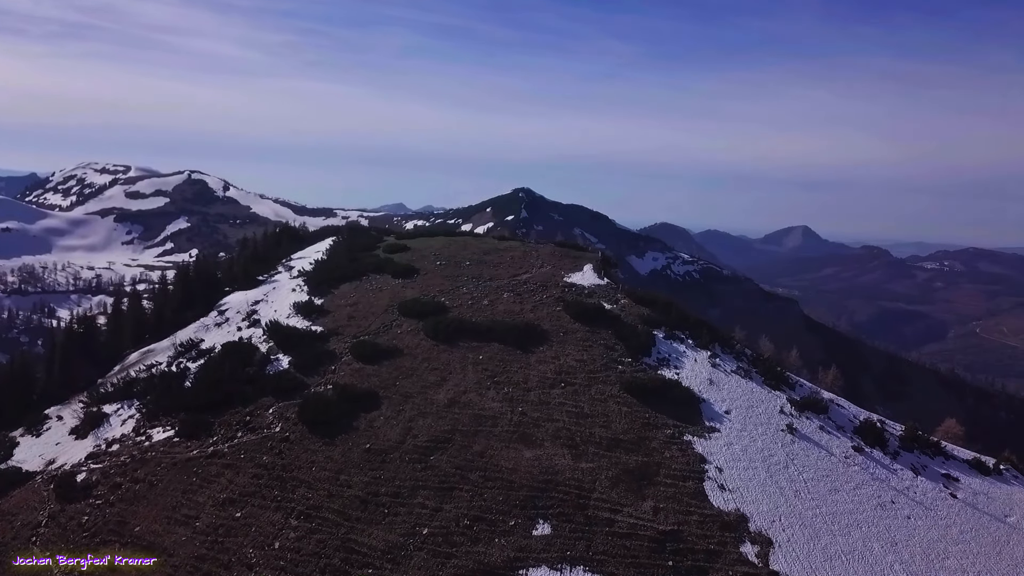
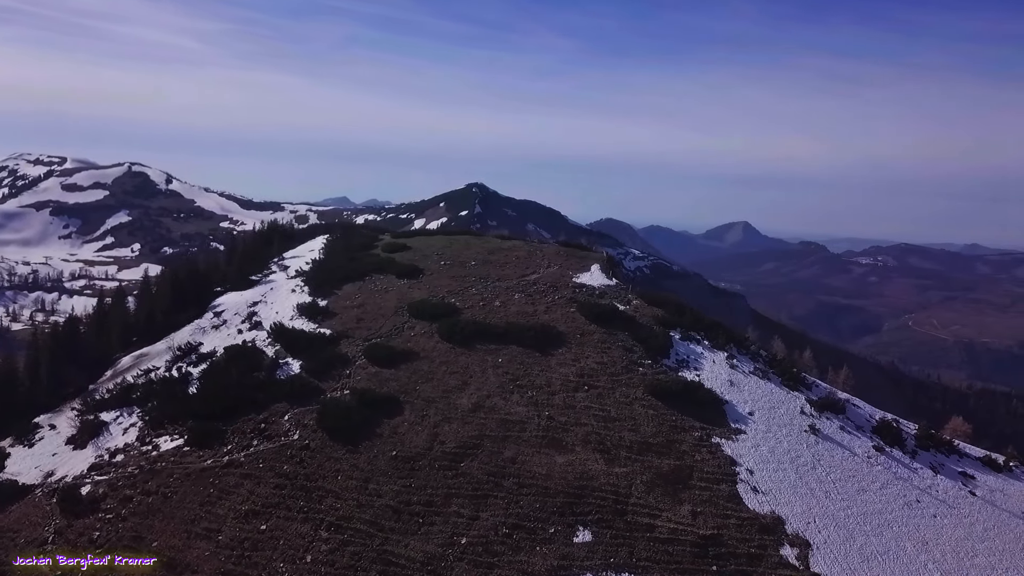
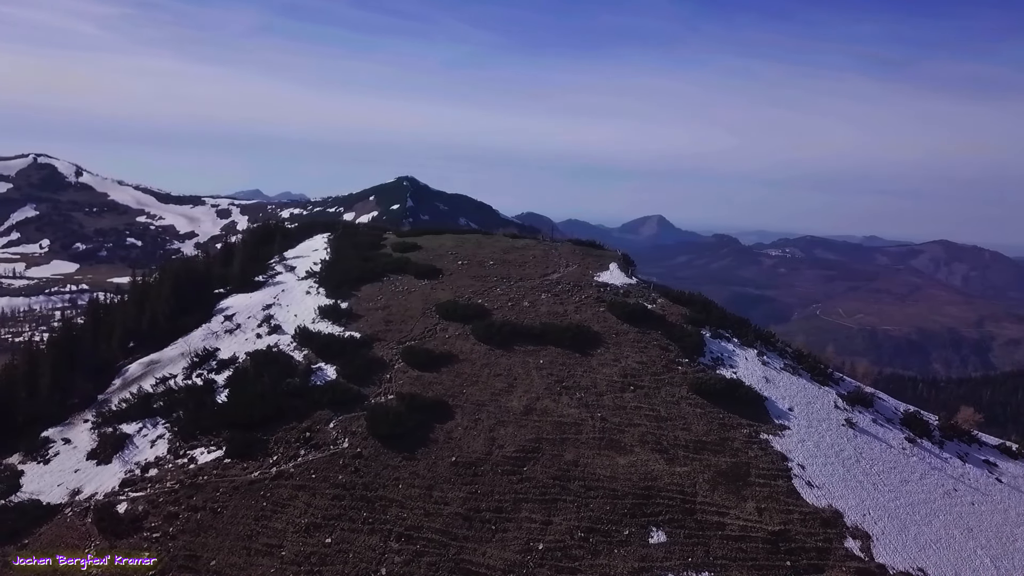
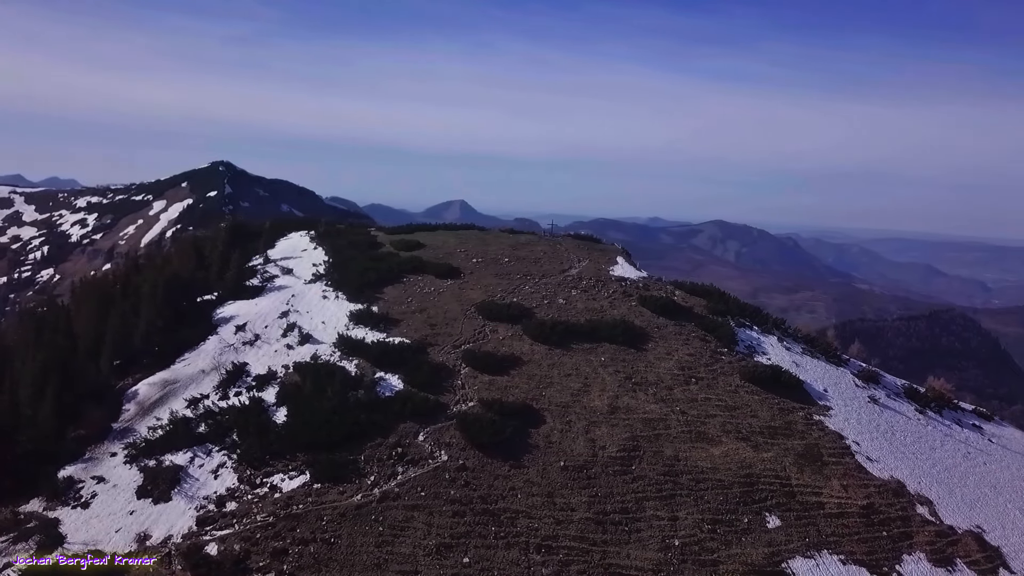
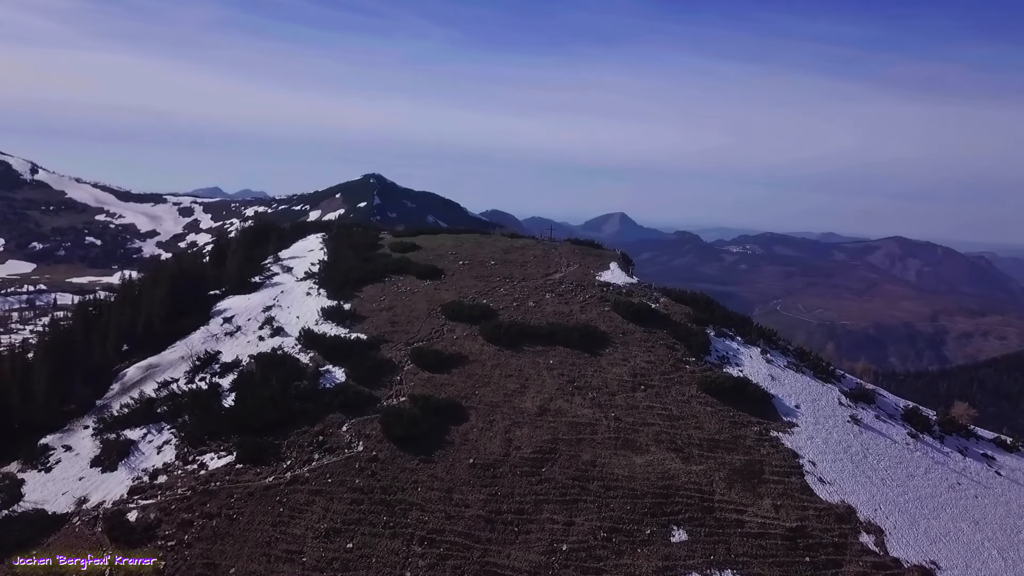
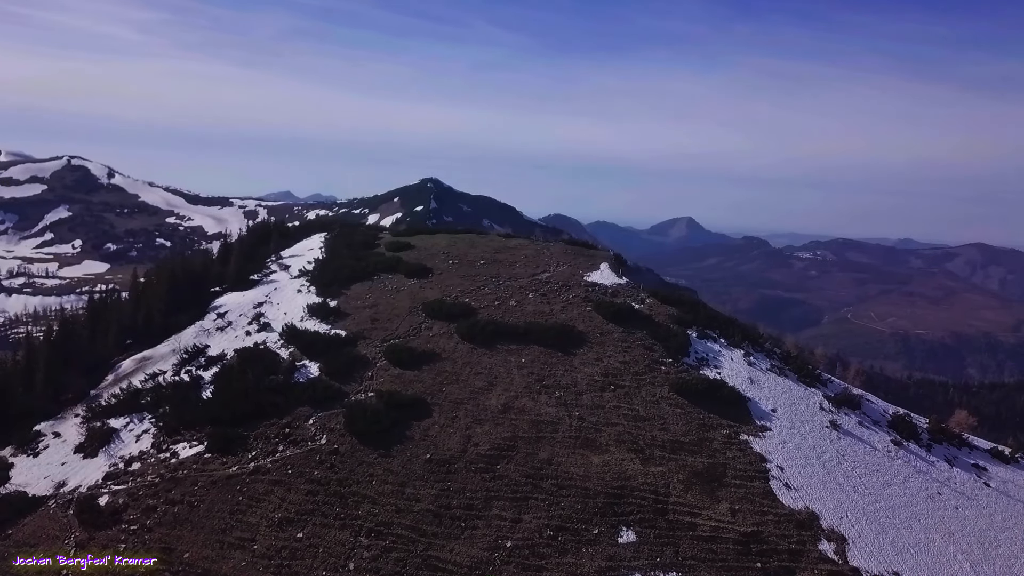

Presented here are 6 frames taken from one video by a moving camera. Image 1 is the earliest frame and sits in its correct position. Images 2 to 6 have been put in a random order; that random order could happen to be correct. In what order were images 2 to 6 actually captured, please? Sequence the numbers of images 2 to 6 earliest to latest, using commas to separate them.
2, 6, 3, 5, 4
